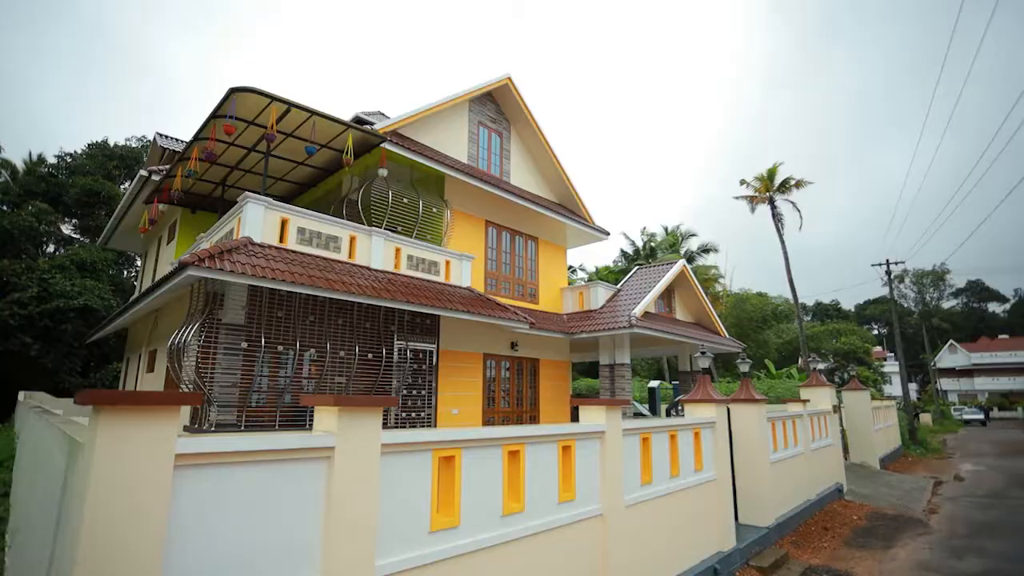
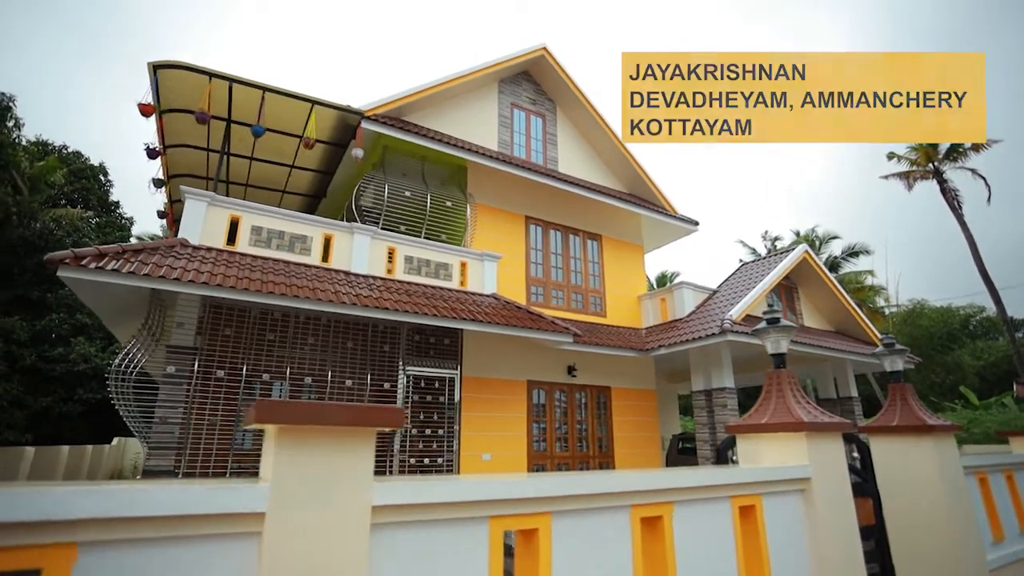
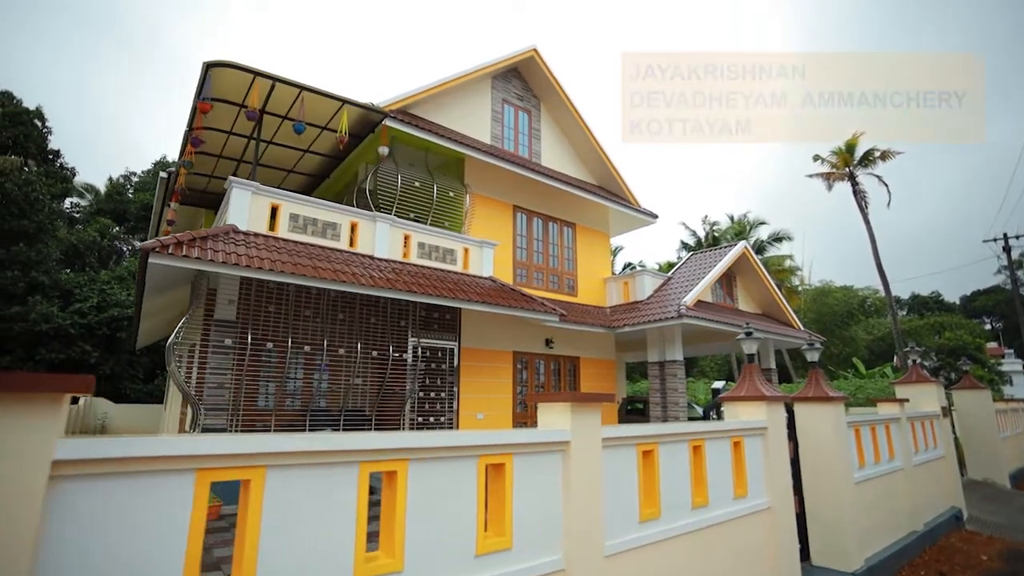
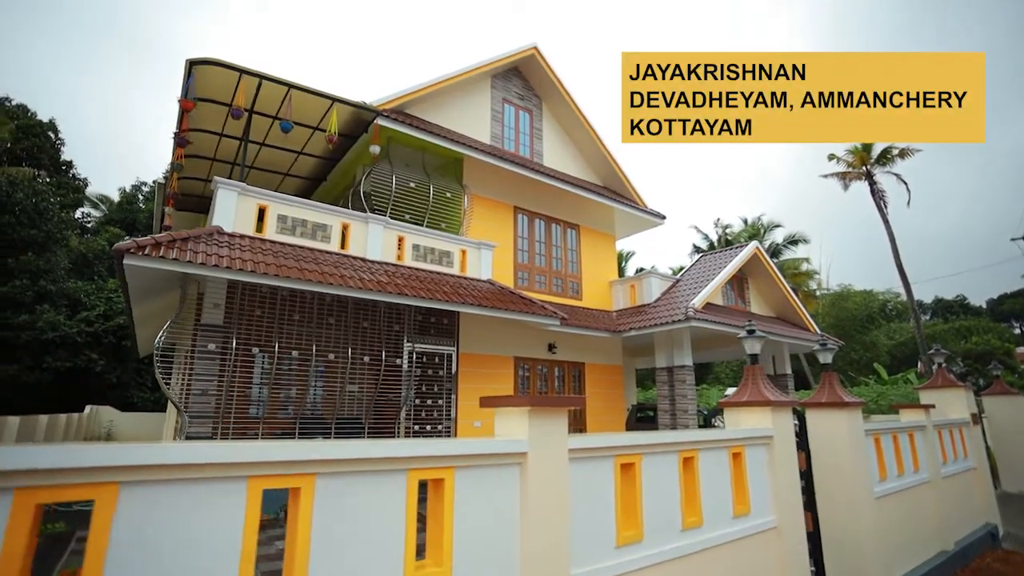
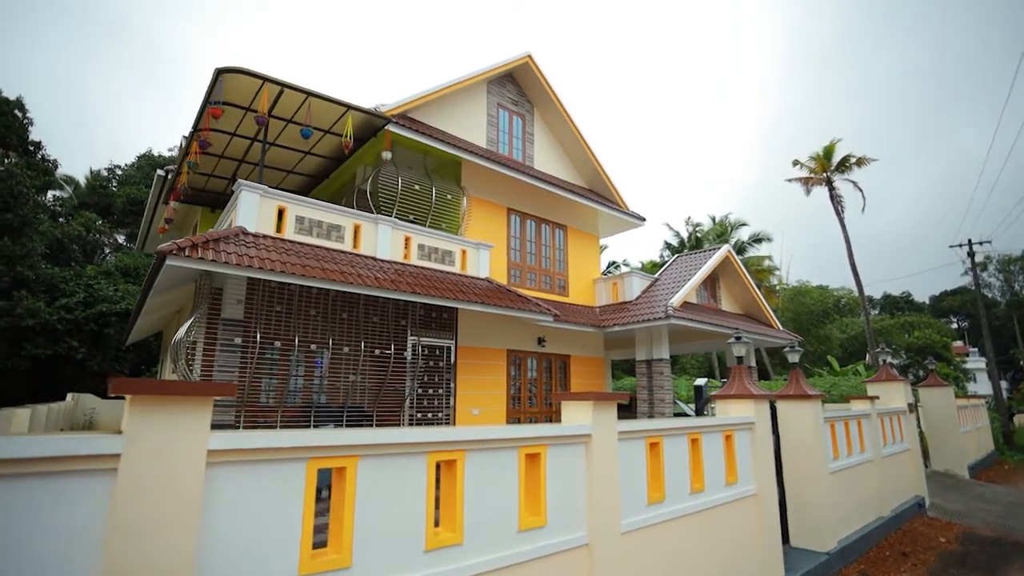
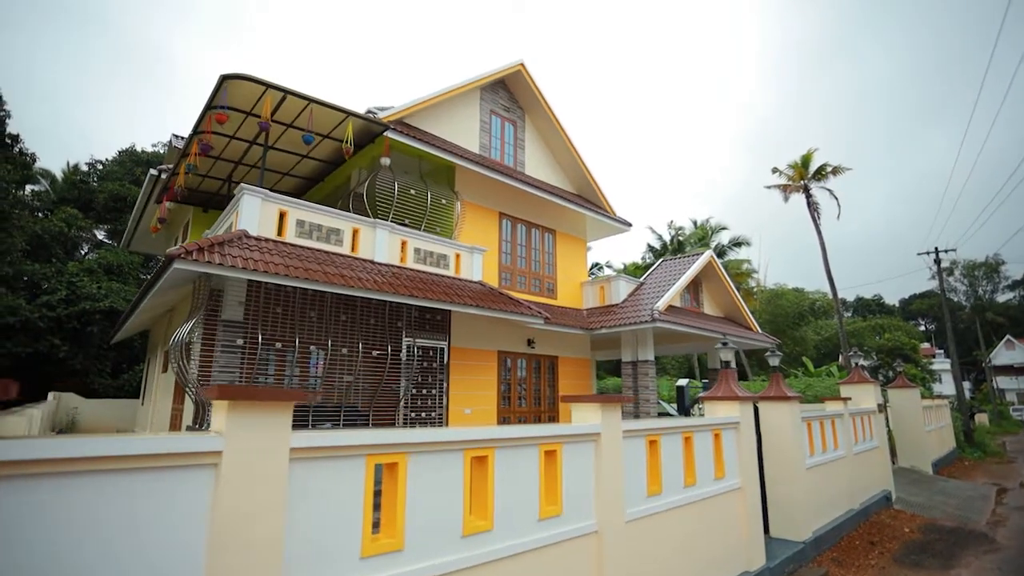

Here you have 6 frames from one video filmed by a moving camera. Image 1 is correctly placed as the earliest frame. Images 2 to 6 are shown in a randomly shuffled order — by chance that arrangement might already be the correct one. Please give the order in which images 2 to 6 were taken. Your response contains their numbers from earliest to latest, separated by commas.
6, 5, 3, 4, 2
